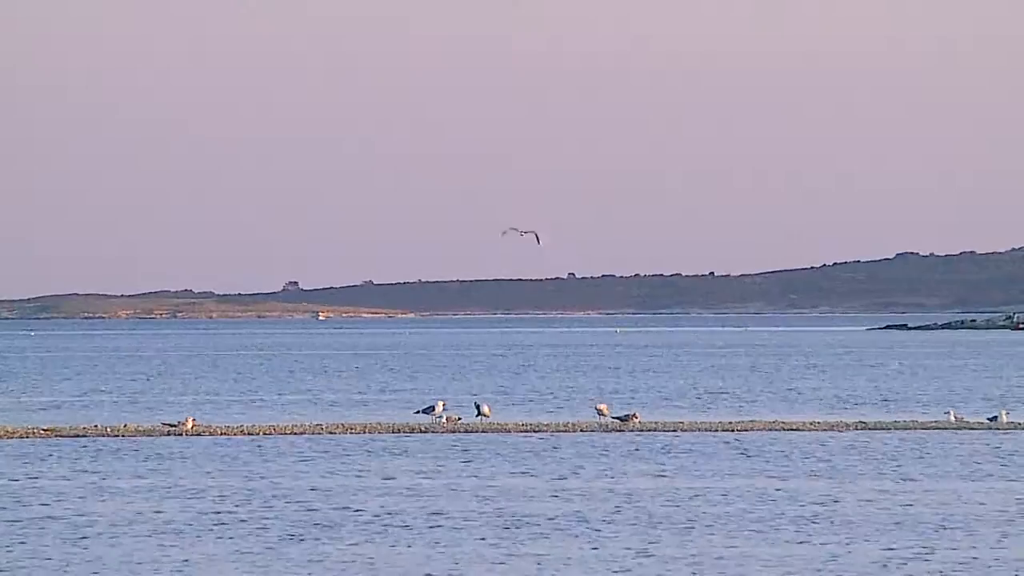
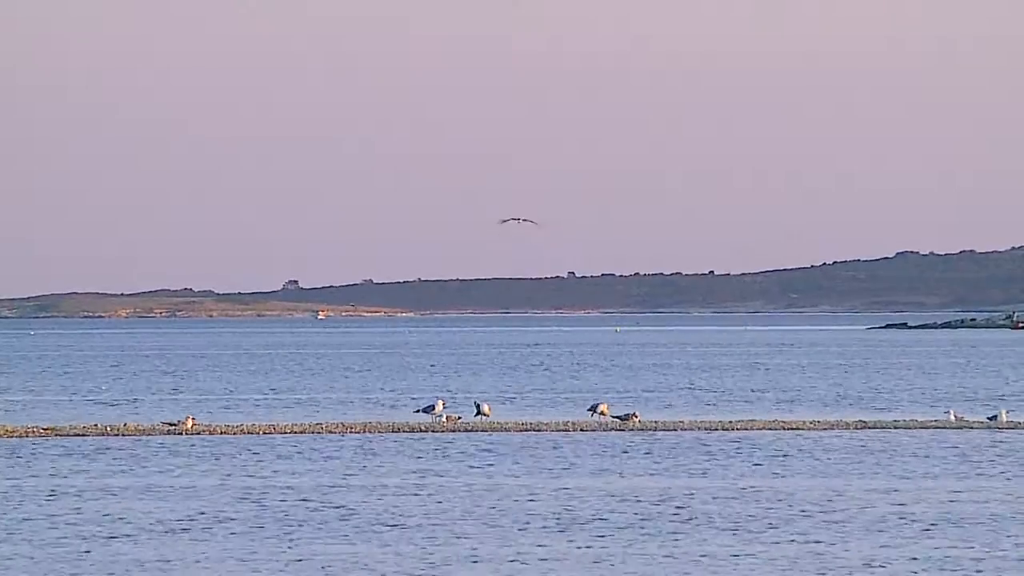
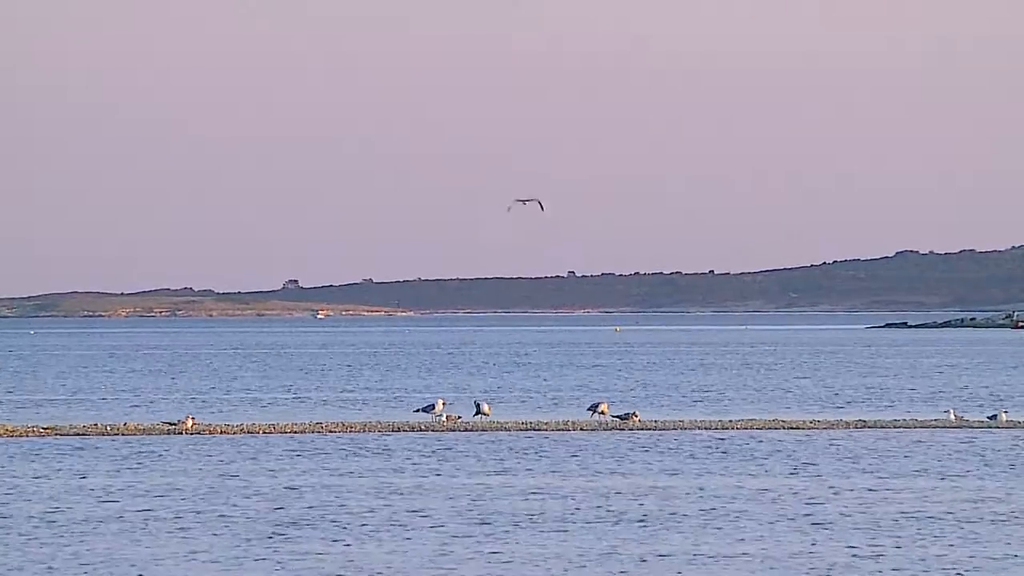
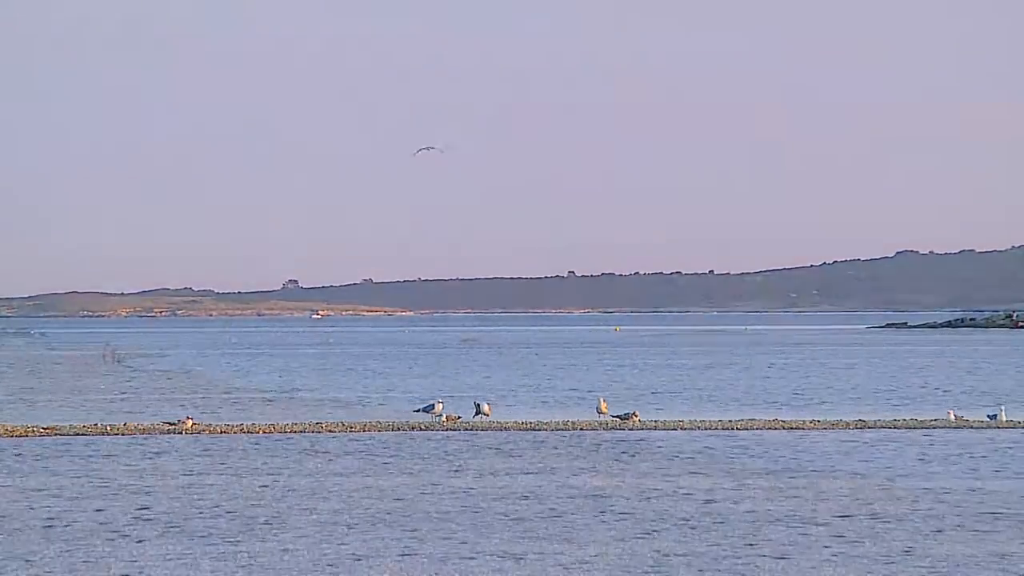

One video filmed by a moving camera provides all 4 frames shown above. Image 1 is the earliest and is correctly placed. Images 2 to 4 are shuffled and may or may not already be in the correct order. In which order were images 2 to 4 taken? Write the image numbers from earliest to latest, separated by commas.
2, 3, 4
